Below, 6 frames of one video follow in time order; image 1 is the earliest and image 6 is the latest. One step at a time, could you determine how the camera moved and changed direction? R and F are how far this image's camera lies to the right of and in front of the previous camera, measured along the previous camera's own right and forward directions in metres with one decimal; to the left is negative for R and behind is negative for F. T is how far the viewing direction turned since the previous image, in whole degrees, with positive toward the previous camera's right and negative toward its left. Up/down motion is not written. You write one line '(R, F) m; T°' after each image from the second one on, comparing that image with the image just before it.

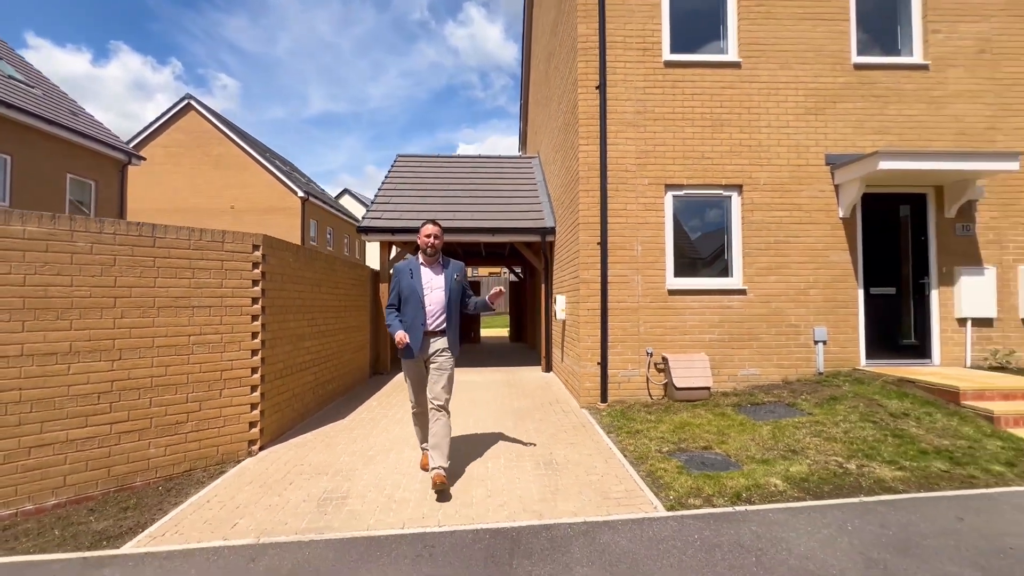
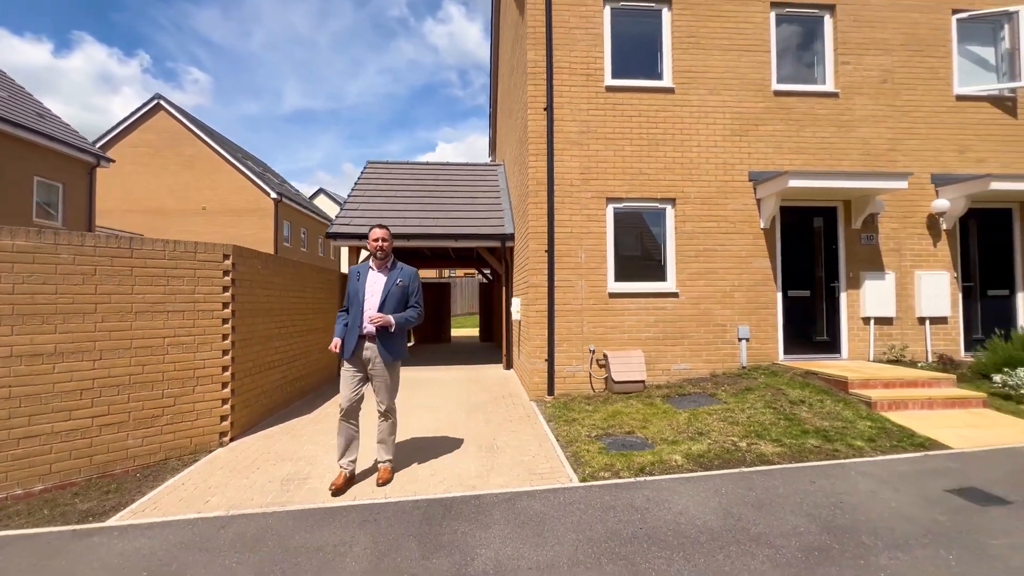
(+0.4, -0.6) m; +2°
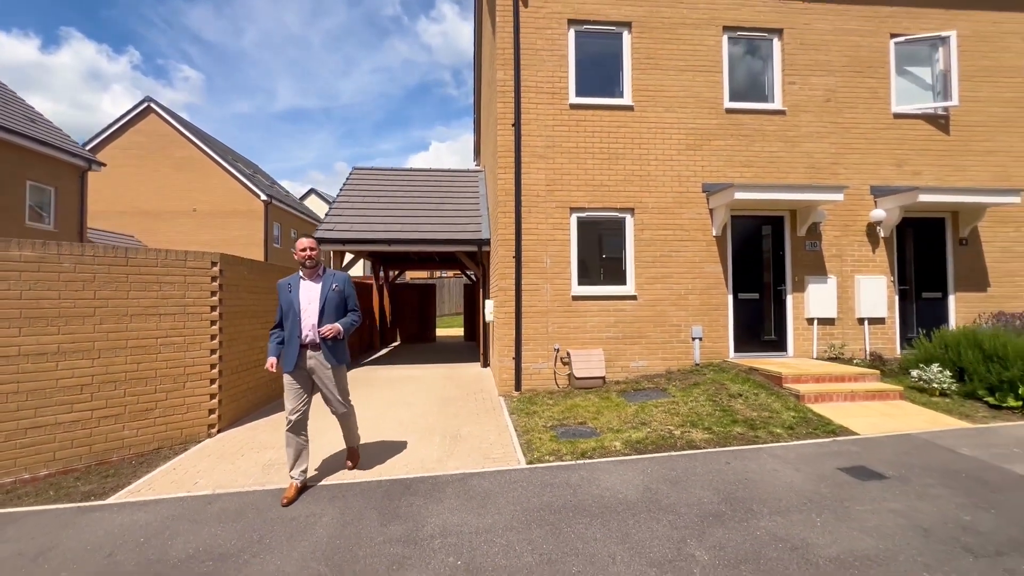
(+0.4, -0.5) m; +1°
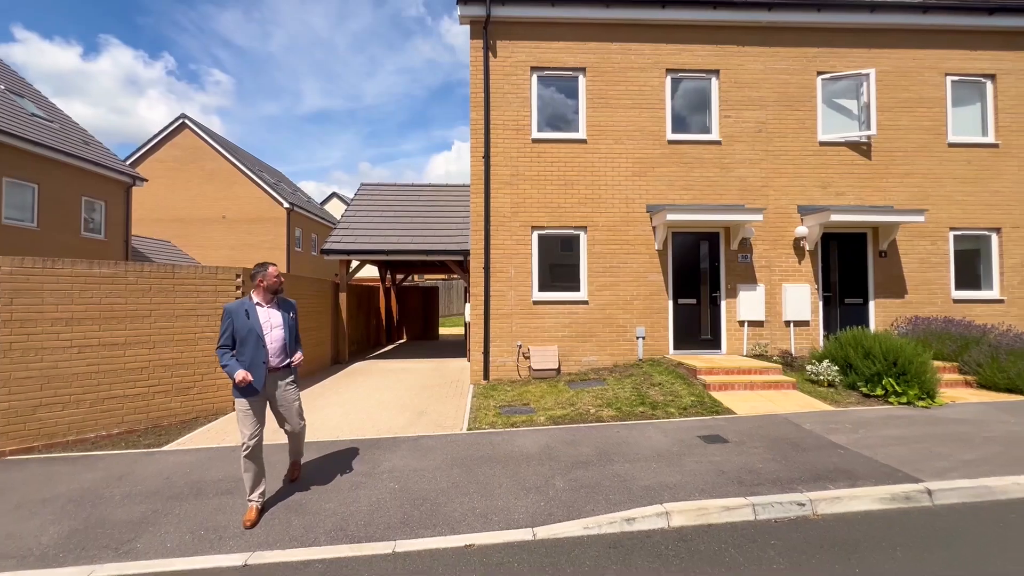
(+1.0, -1.4) m; -3°
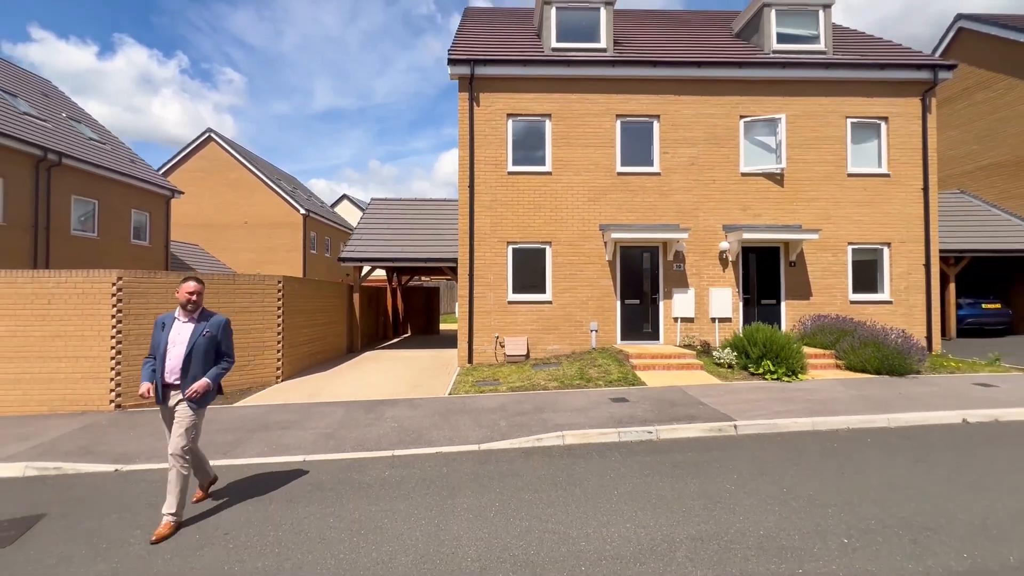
(+0.7, -2.3) m; -1°
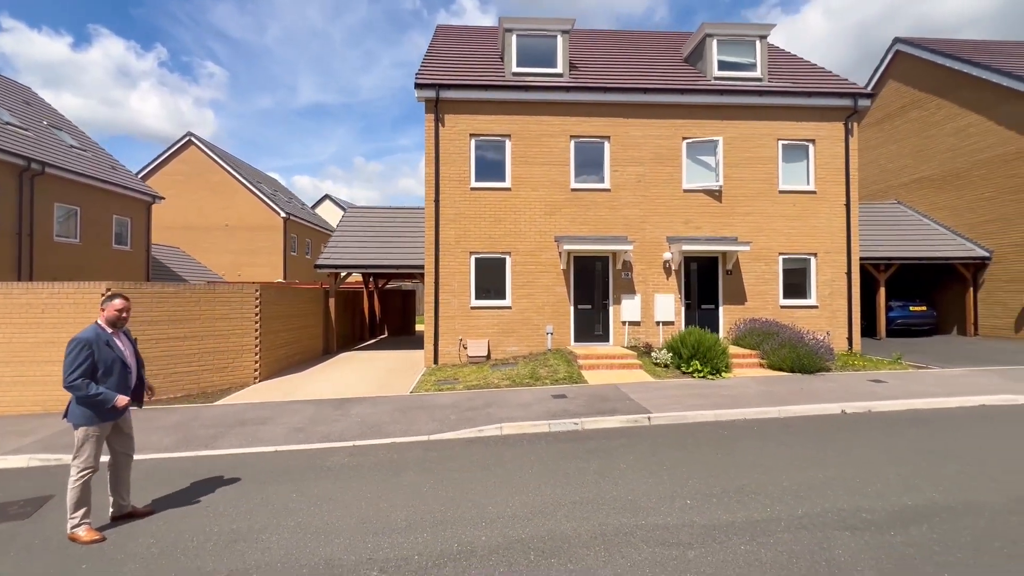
(+0.6, -1.0) m; +2°
